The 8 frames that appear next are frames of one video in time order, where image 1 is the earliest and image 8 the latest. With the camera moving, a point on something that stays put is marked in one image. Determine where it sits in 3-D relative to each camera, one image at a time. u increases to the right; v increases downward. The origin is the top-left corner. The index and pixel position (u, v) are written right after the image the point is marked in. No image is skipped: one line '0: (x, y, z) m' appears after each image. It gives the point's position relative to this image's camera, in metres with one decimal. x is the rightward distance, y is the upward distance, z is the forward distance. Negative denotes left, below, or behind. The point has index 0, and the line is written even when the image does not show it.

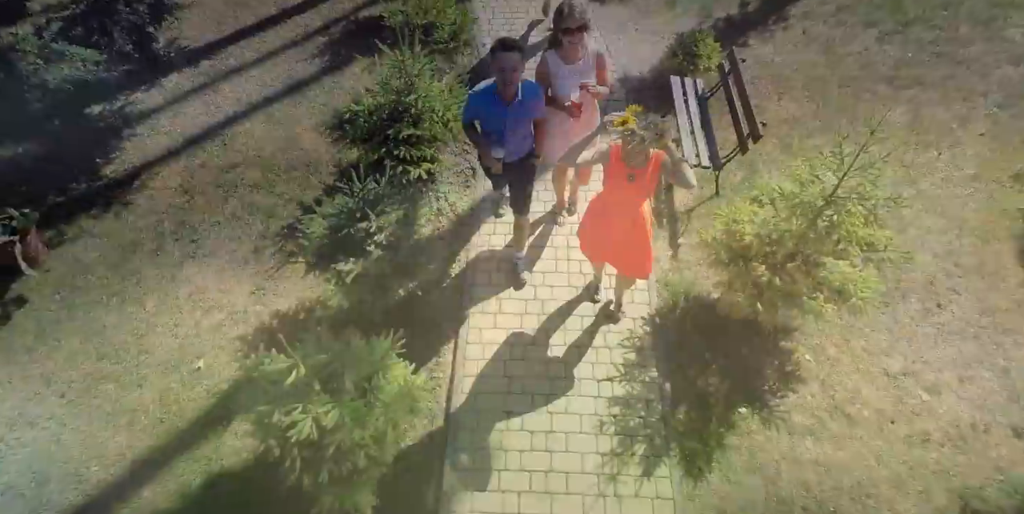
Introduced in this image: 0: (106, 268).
0: (-3.6, -0.1, +4.7) m
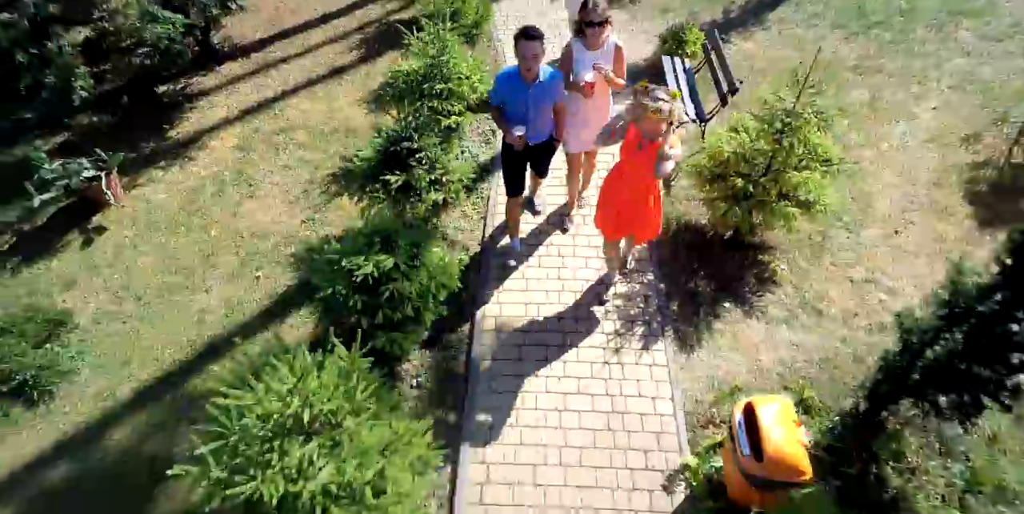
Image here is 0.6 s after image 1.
0: (-3.4, +0.5, +5.4) m
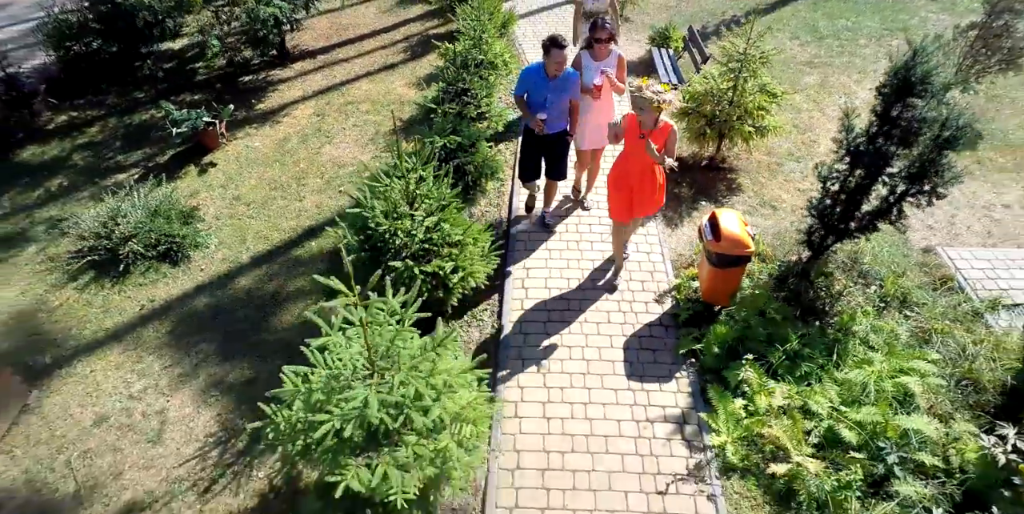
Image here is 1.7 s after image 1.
0: (-3.1, +1.4, +6.8) m
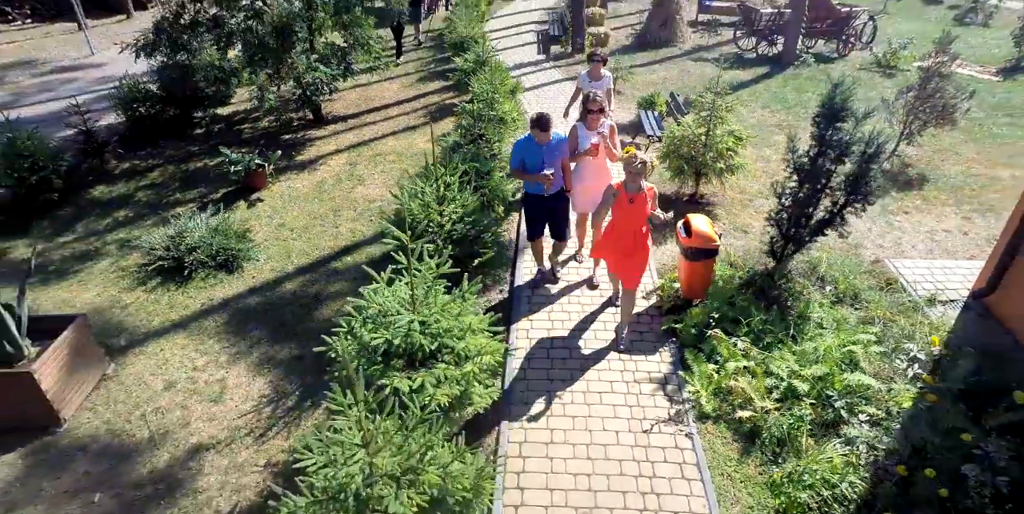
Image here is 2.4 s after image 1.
0: (-3.0, +1.0, +7.8) m
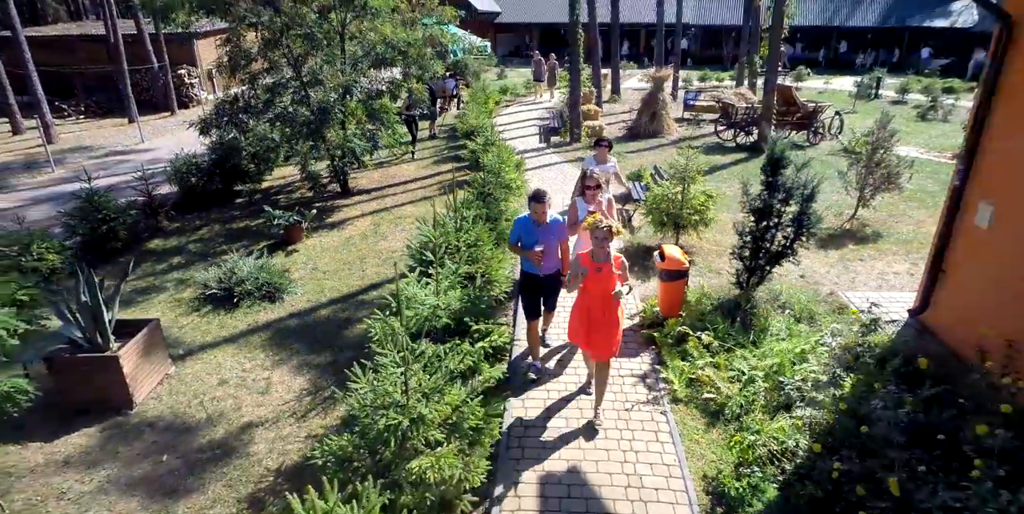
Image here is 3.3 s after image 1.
0: (-3.0, +0.3, +9.0) m
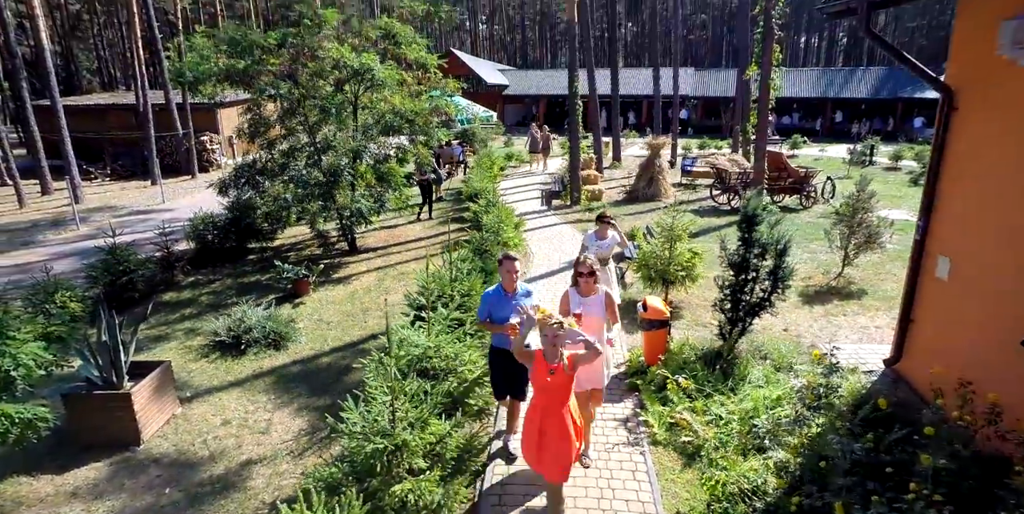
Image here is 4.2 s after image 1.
0: (-3.0, -0.7, +9.4) m
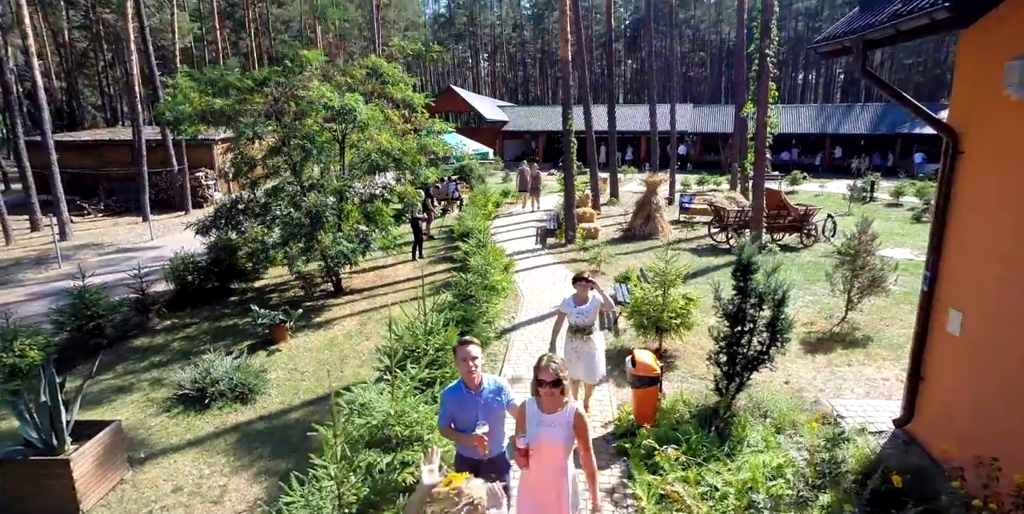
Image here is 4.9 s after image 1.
0: (-3.2, -1.4, +9.0) m
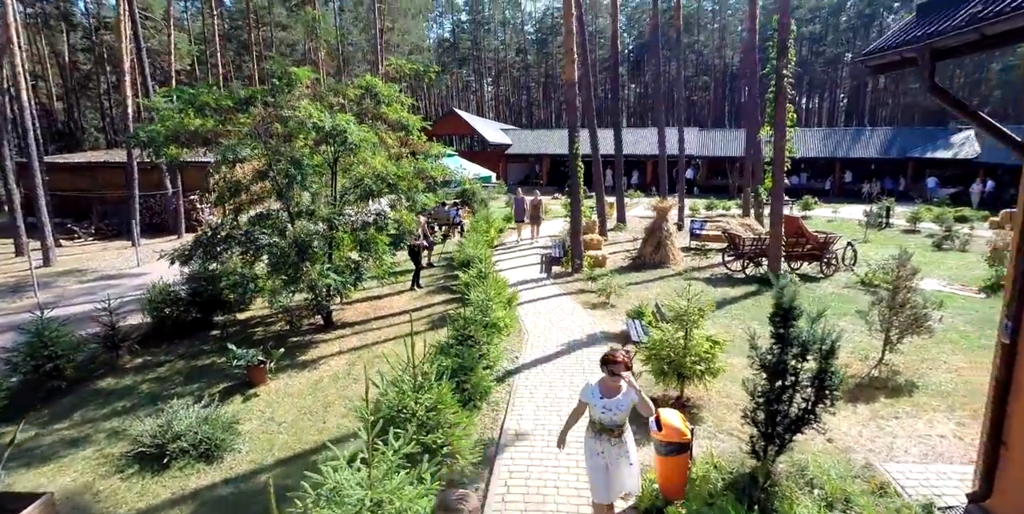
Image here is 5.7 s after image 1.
0: (-3.2, -1.9, +8.2) m
